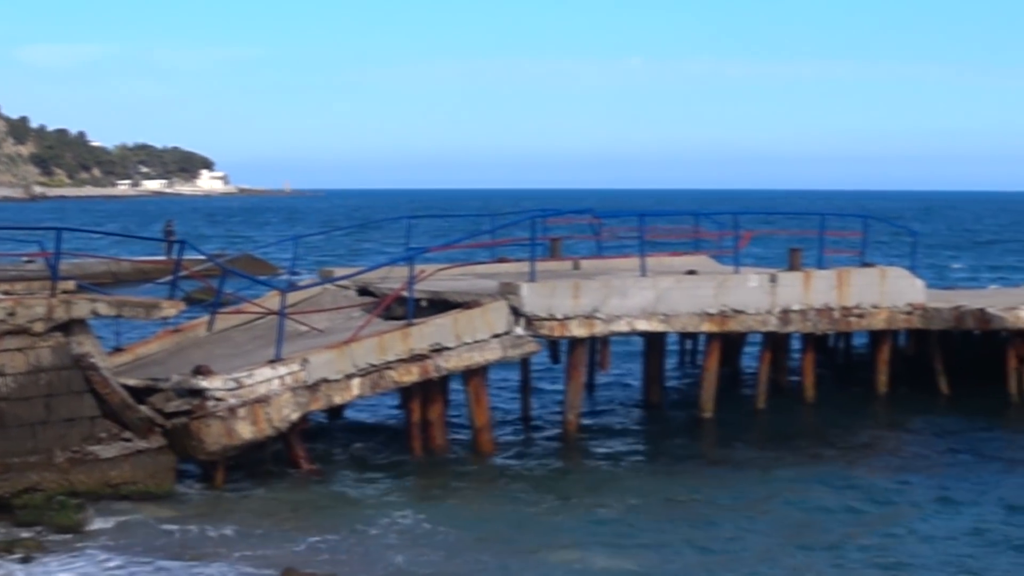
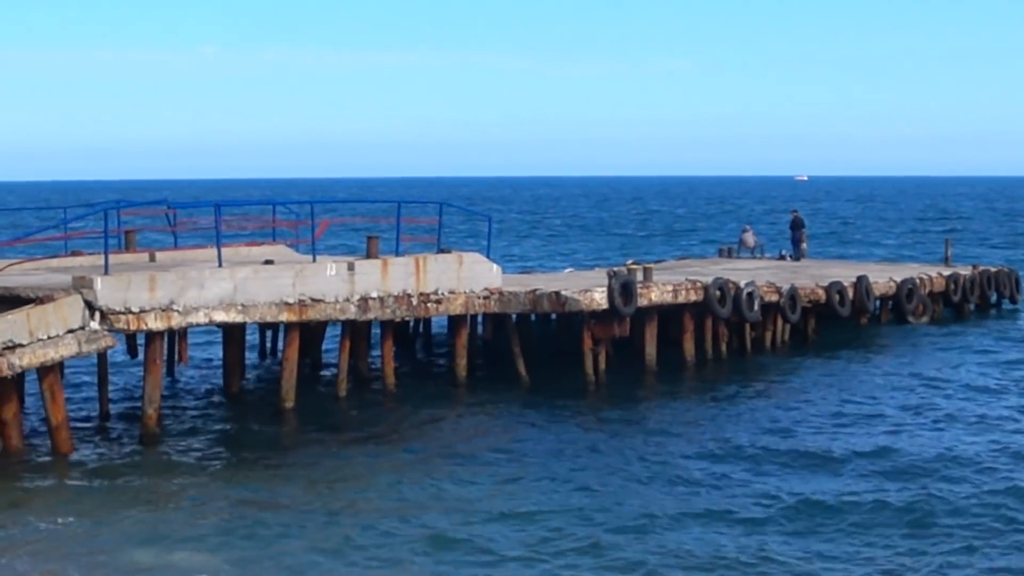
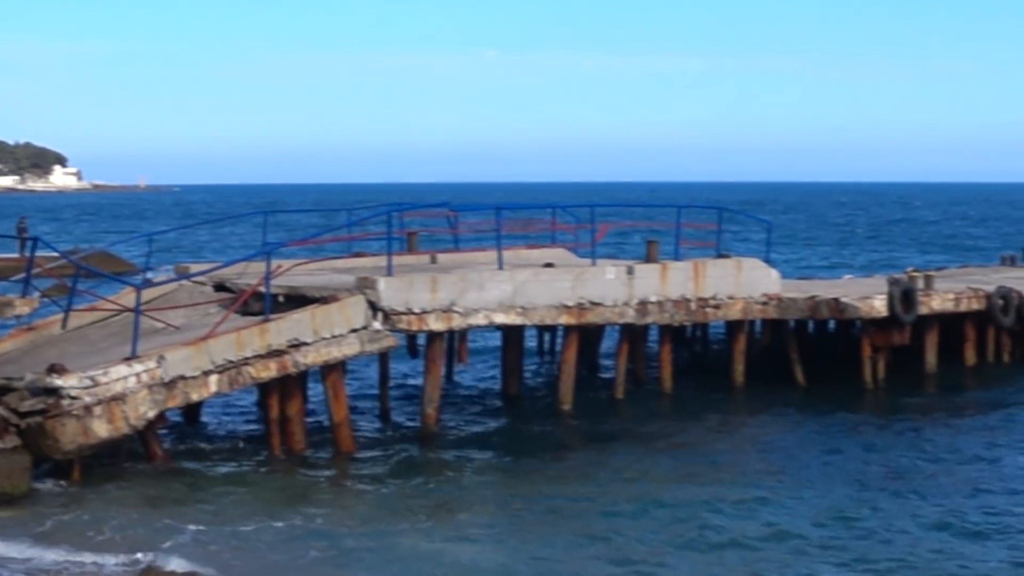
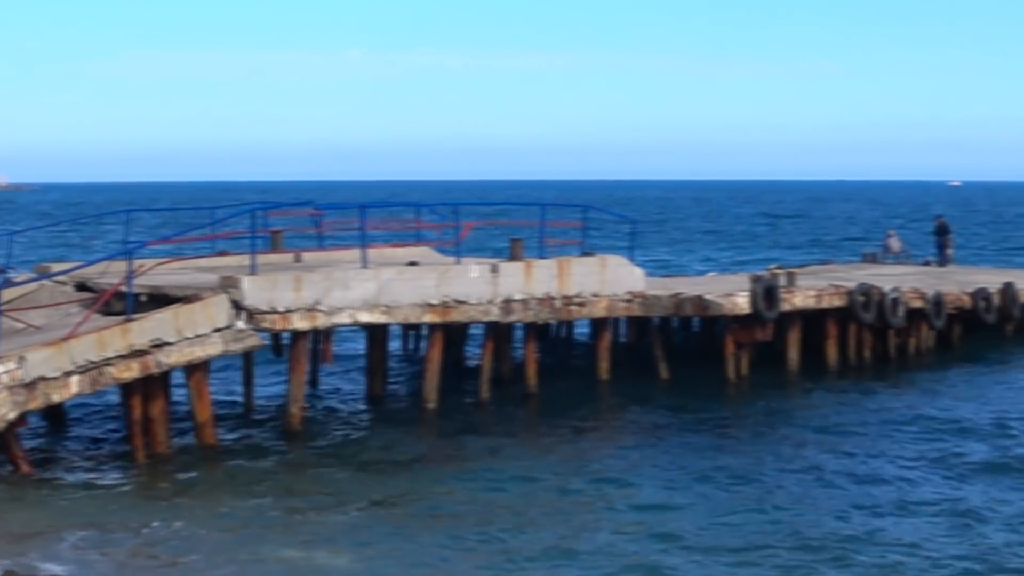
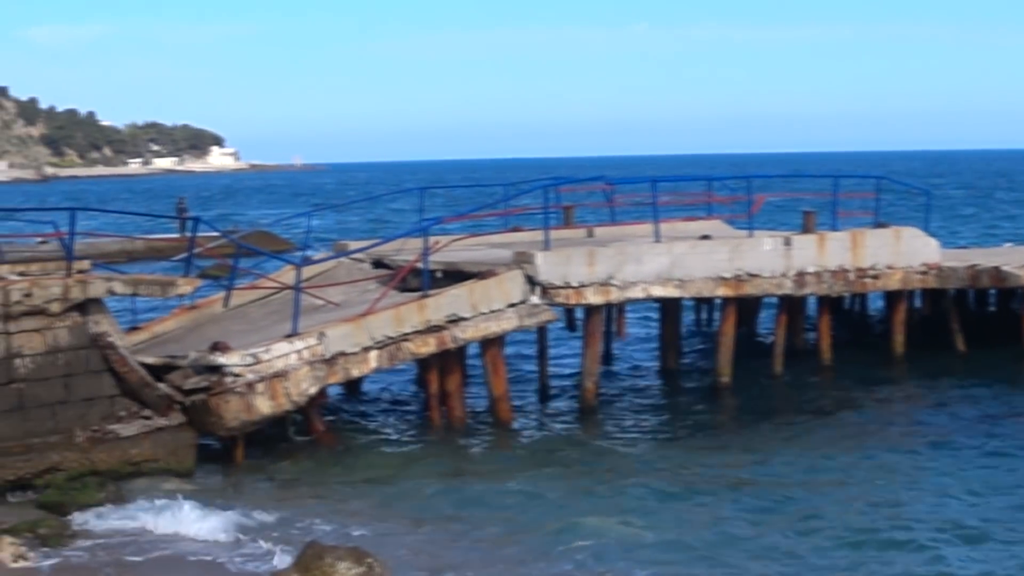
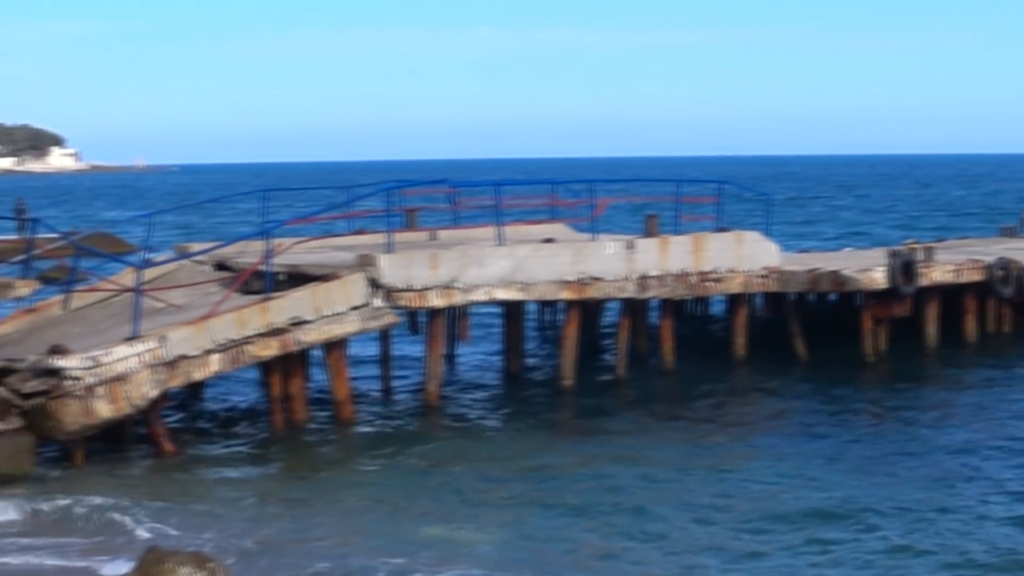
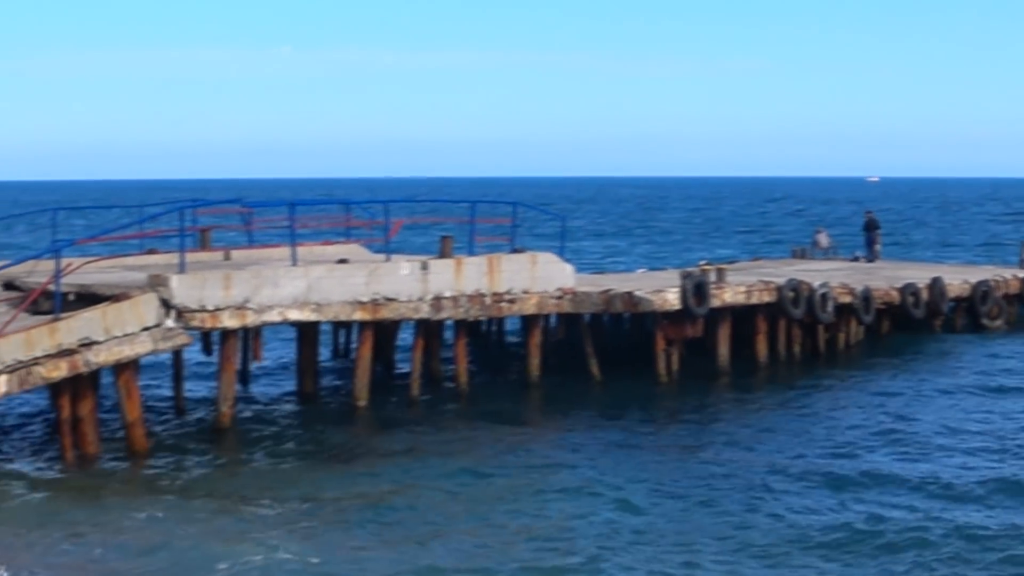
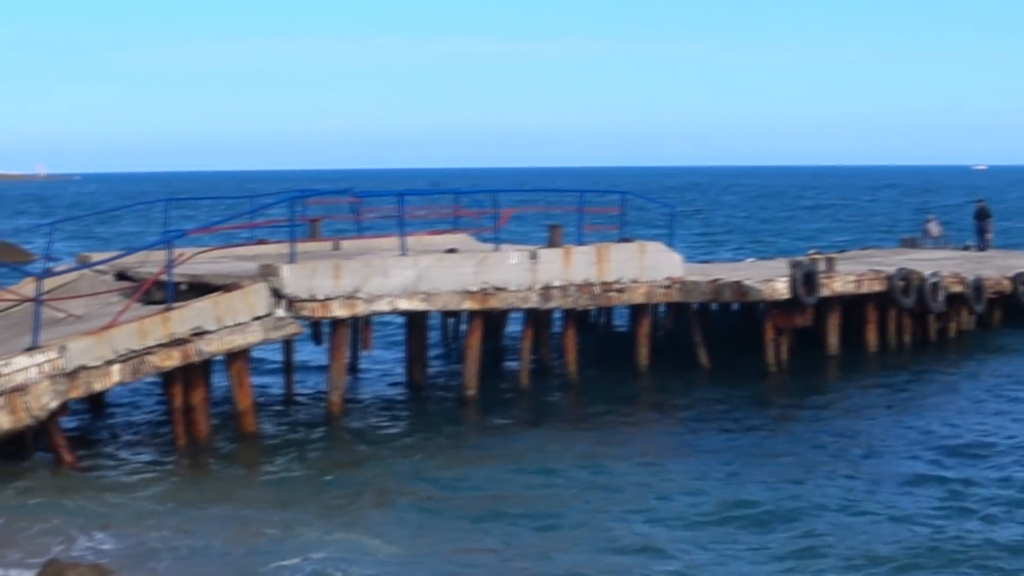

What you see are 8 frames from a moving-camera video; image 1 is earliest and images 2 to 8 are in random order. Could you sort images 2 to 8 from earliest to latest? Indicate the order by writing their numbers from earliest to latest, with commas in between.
3, 4, 2, 7, 8, 6, 5
